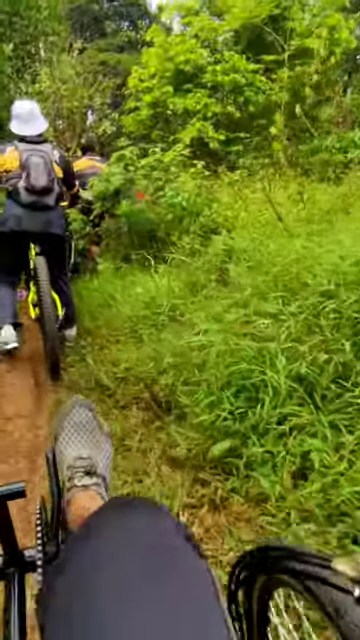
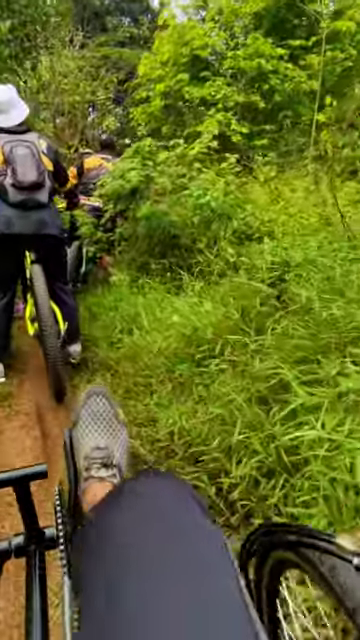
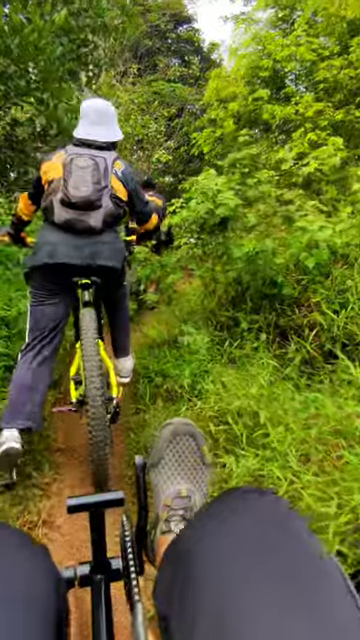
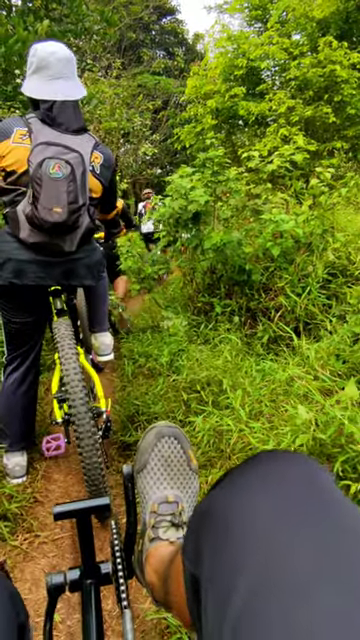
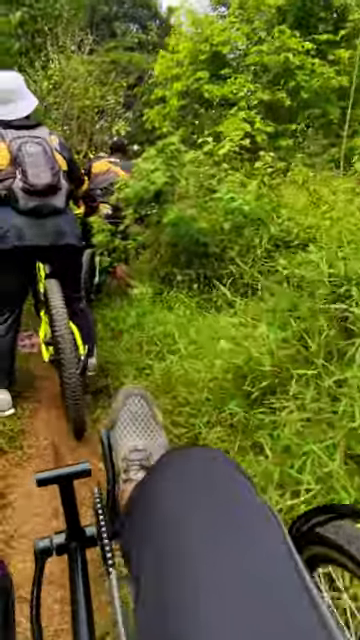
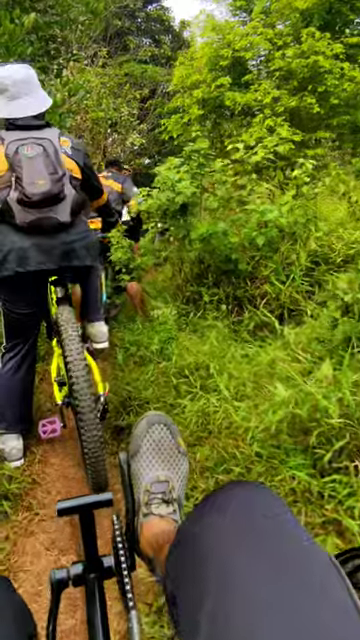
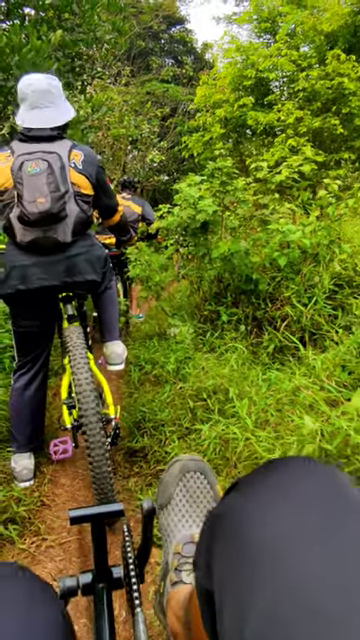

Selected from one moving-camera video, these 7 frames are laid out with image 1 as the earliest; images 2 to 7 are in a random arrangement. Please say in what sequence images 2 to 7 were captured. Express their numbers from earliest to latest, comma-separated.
2, 5, 6, 4, 7, 3
